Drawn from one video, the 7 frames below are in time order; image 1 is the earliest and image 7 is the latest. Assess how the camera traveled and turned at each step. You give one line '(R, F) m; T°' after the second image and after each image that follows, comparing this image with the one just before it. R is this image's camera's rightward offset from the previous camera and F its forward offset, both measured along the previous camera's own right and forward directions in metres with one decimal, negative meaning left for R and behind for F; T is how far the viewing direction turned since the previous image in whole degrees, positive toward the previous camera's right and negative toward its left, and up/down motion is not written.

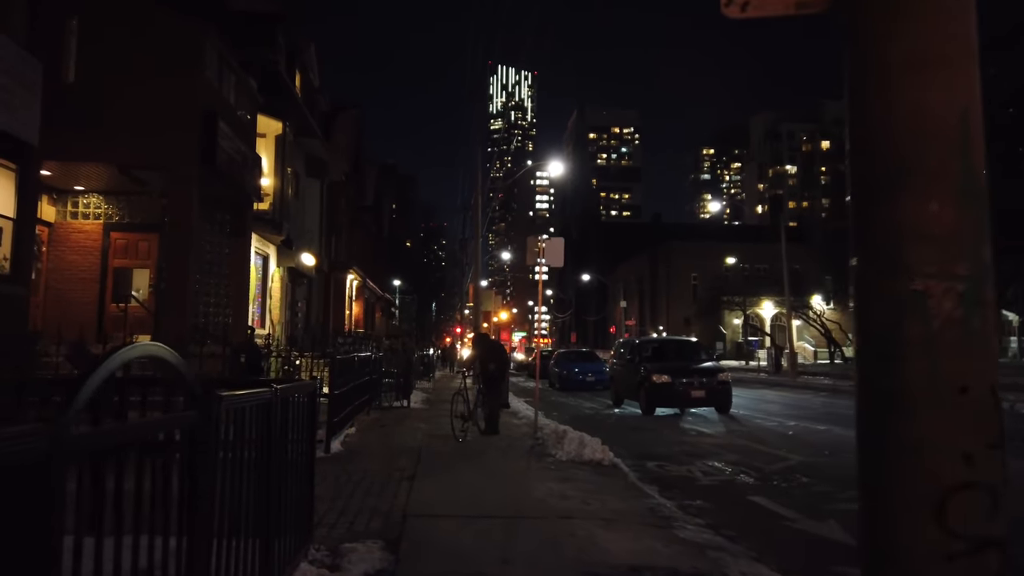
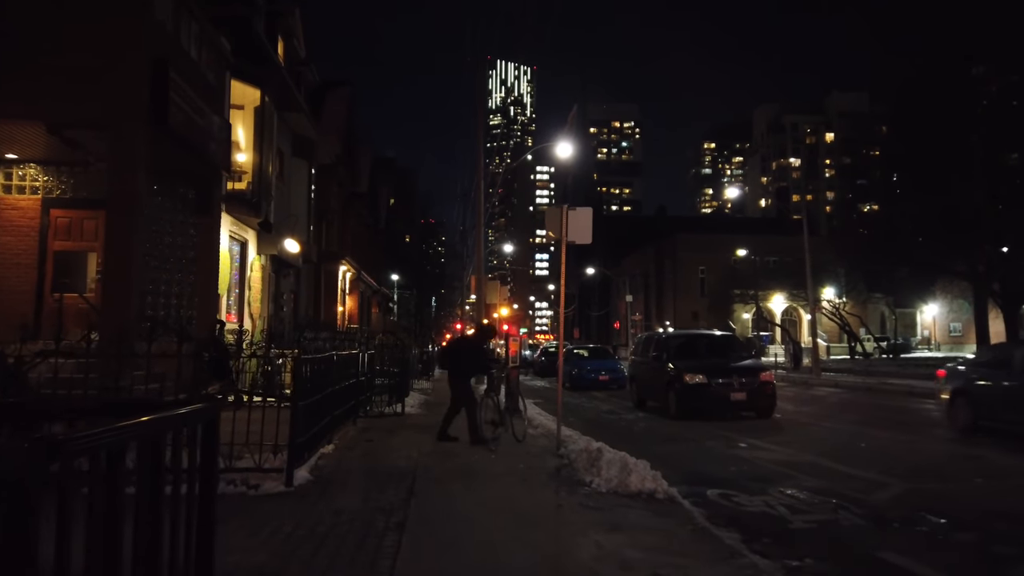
(-0.2, +2.5) m; 0°
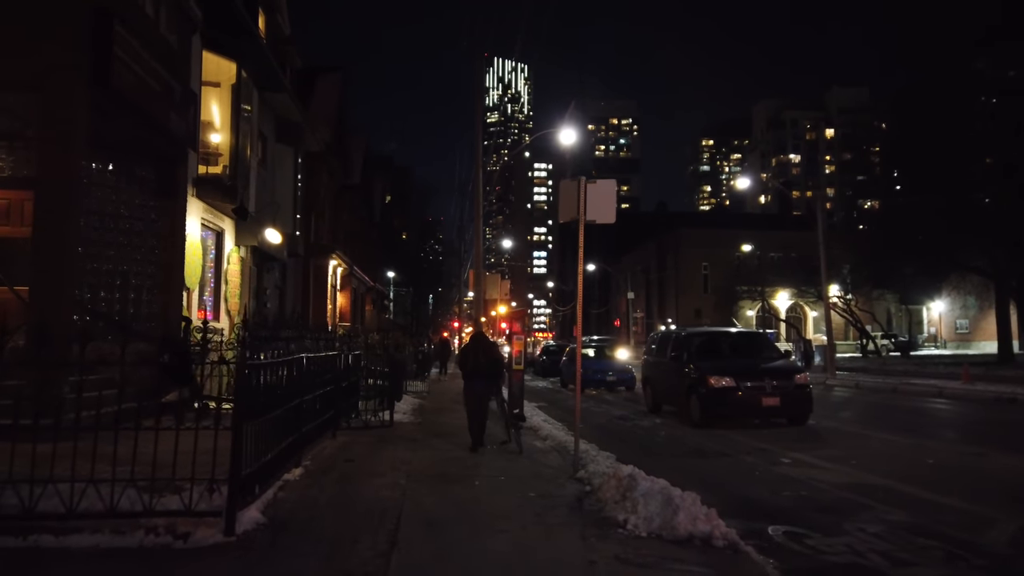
(-0.1, +1.8) m; 0°
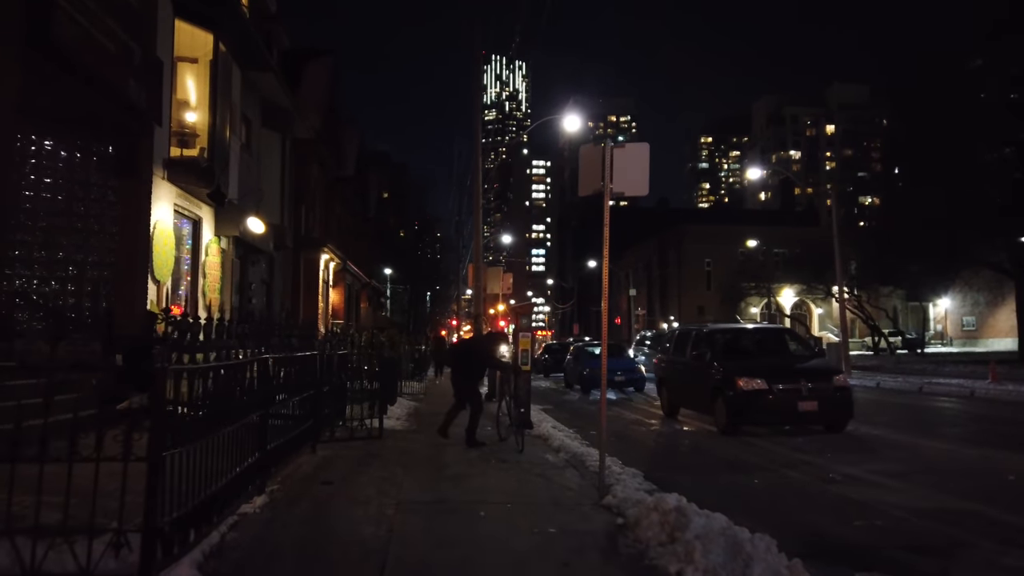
(-0.1, +1.5) m; 0°
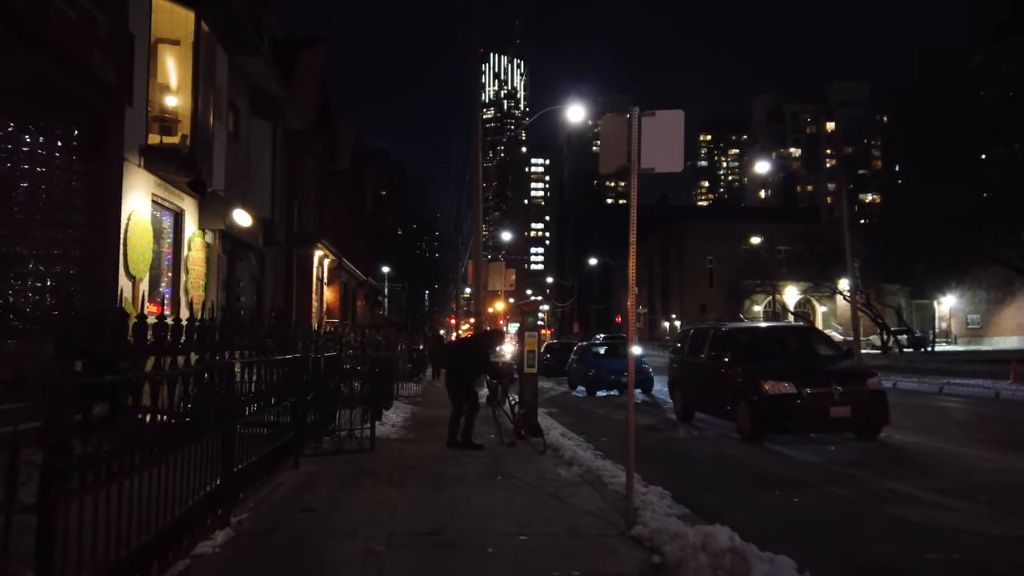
(-0.1, +1.1) m; 0°
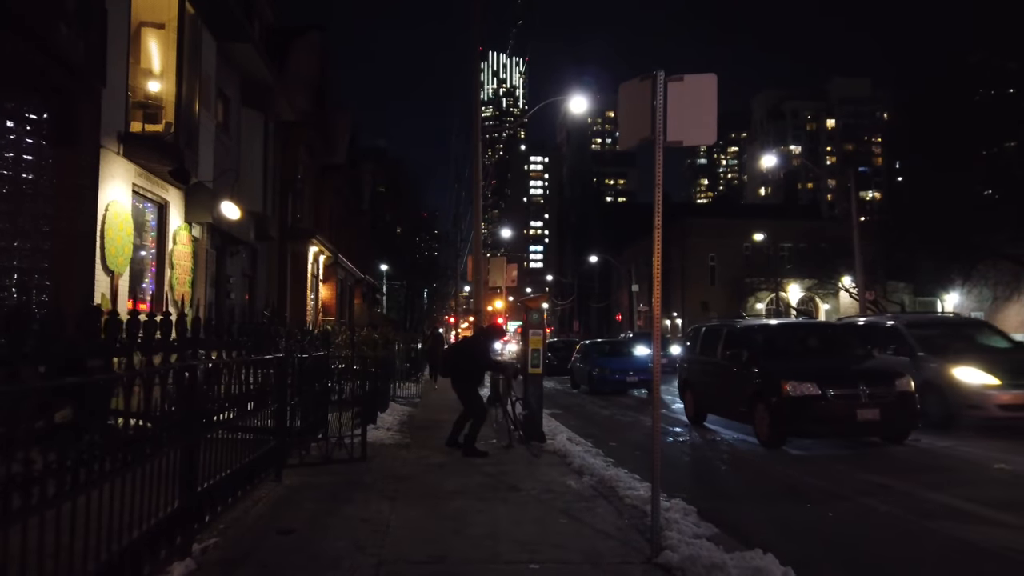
(-0.1, +0.8) m; 0°
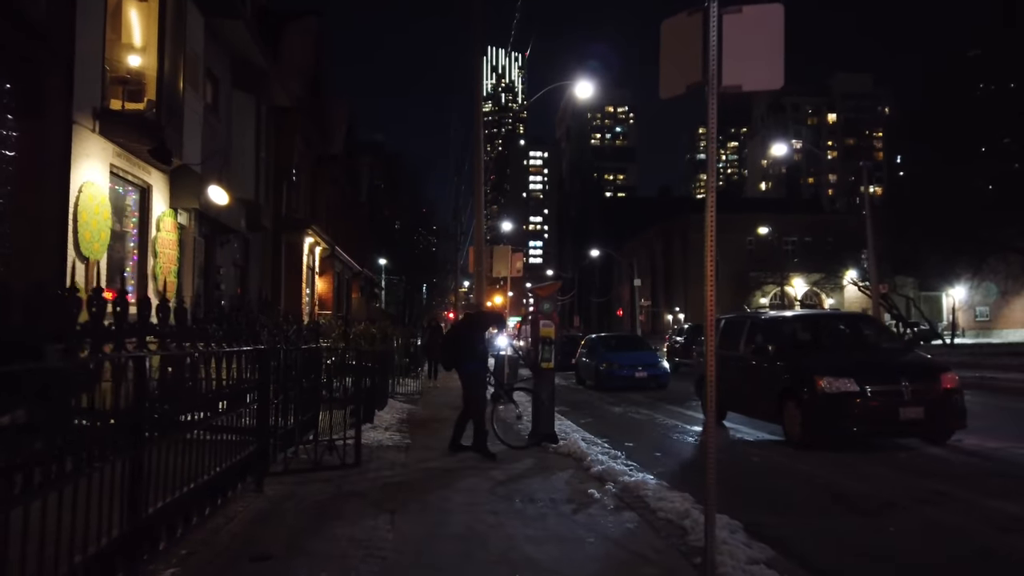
(-0.1, +0.9) m; 0°
